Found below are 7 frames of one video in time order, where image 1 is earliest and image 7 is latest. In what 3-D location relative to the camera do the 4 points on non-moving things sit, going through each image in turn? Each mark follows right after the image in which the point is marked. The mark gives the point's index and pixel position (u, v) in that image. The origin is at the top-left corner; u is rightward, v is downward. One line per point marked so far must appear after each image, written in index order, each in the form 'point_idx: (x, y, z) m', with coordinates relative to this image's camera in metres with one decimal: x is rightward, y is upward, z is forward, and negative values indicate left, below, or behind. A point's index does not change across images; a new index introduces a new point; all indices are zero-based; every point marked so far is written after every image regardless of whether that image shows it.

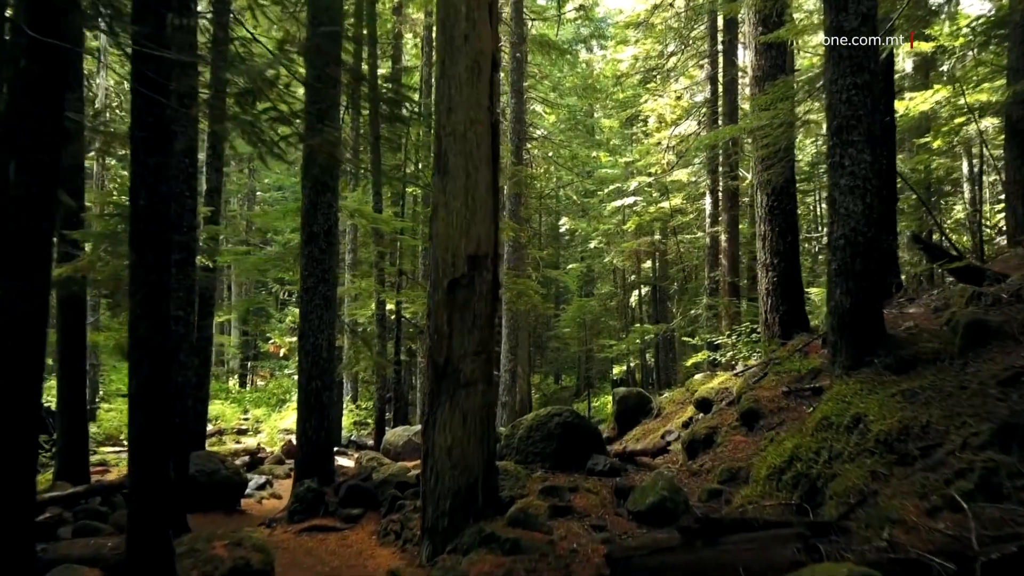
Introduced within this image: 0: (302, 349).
0: (-2.8, -0.8, +8.6) m
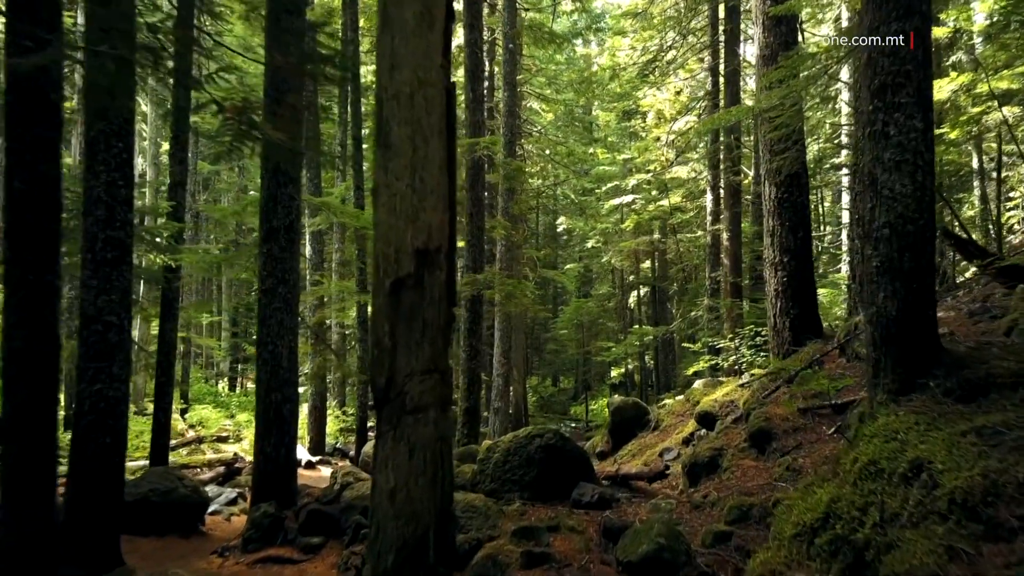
0: (-3.1, -0.8, +7.7) m
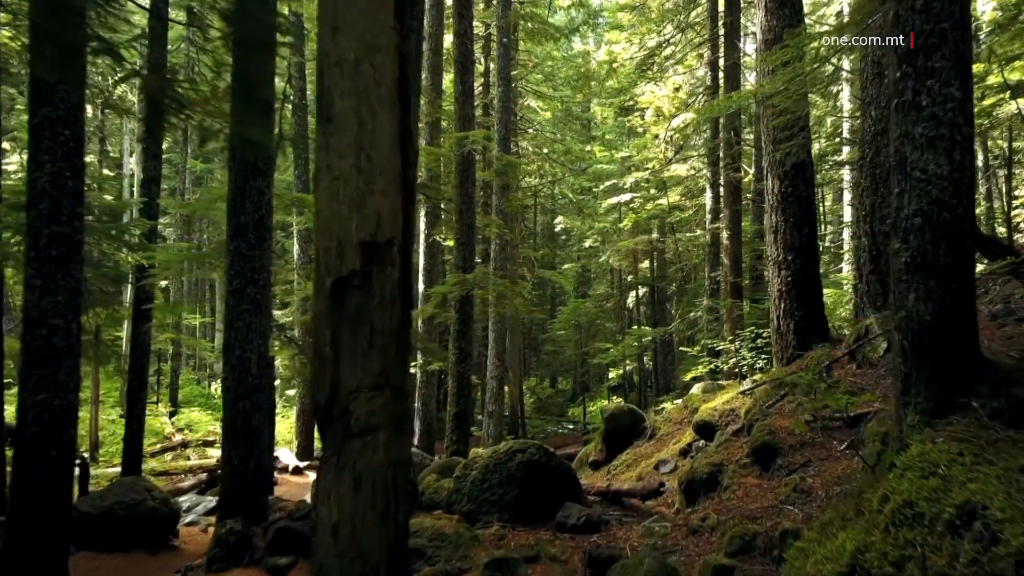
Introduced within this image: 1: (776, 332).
0: (-3.2, -0.8, +7.2) m
1: (+3.4, -0.6, +8.2) m
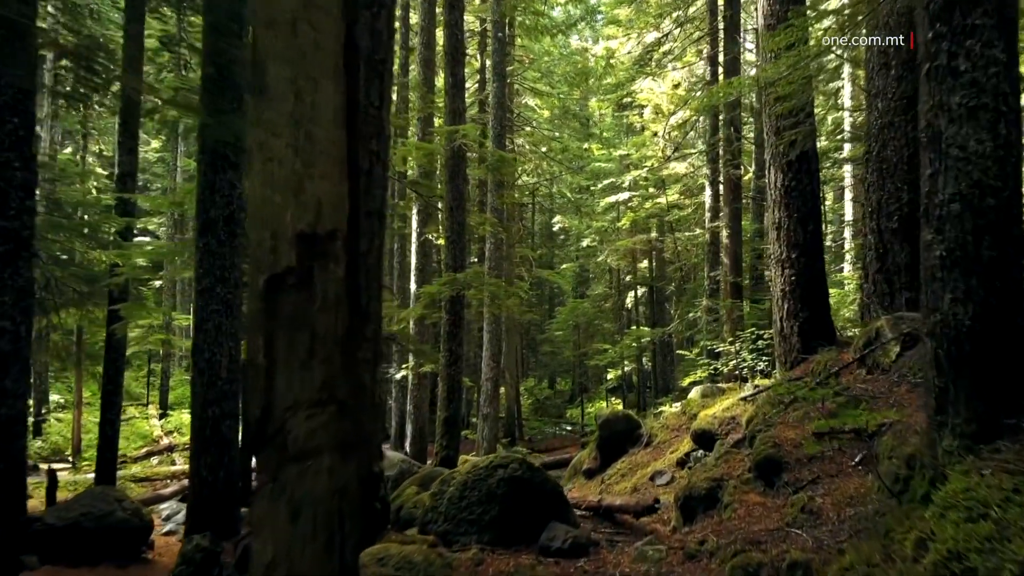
0: (-3.4, -0.8, +6.8) m
1: (+3.2, -0.6, +7.8) m
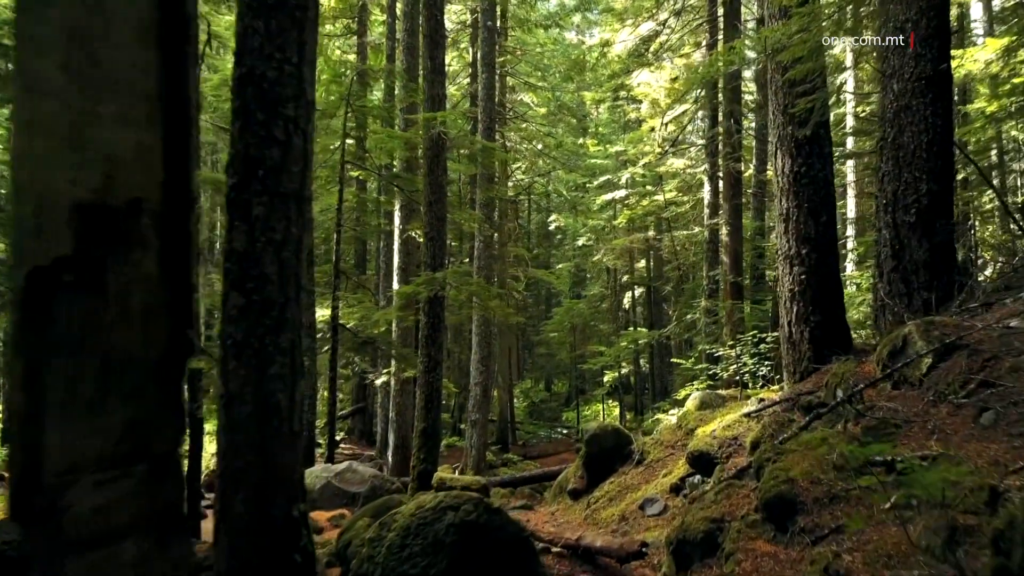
0: (-3.6, -0.8, +5.9) m
1: (+3.0, -0.6, +6.9) m
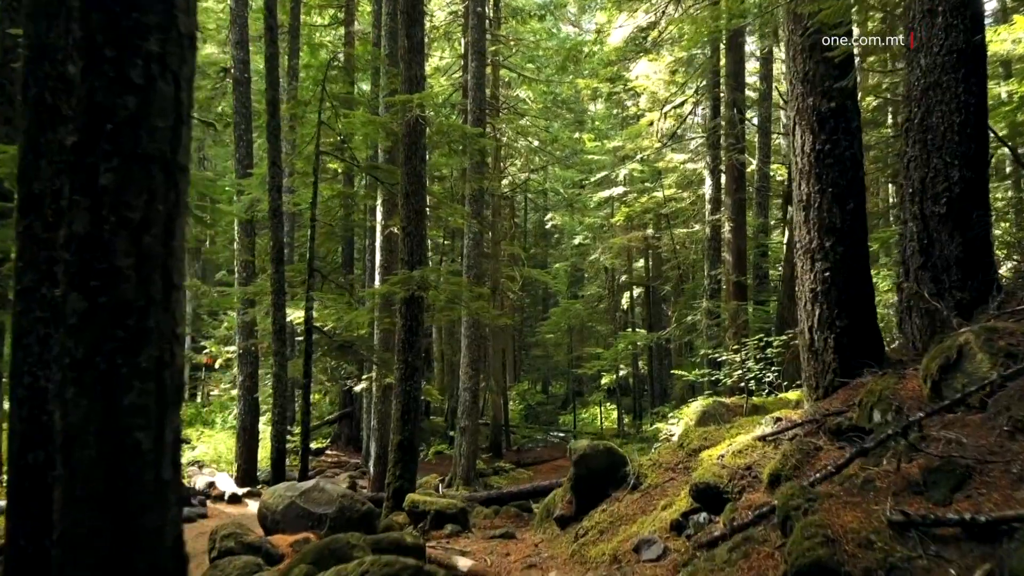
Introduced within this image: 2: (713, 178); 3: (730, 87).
0: (-3.9, -0.8, +5.0) m
1: (+2.7, -0.6, +6.0) m
2: (+5.2, +2.8, +16.4) m
3: (+5.3, +4.9, +15.6) m
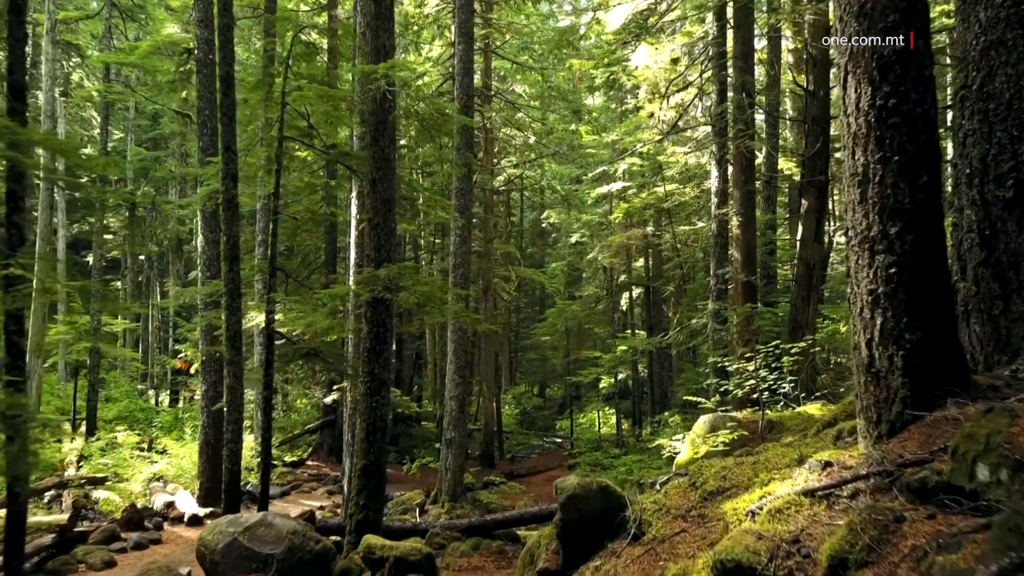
0: (-4.1, -0.8, +3.7) m
1: (+2.5, -0.6, +4.7) m
2: (+4.9, +2.8, +15.1) m
3: (+5.1, +4.9, +14.3) m
